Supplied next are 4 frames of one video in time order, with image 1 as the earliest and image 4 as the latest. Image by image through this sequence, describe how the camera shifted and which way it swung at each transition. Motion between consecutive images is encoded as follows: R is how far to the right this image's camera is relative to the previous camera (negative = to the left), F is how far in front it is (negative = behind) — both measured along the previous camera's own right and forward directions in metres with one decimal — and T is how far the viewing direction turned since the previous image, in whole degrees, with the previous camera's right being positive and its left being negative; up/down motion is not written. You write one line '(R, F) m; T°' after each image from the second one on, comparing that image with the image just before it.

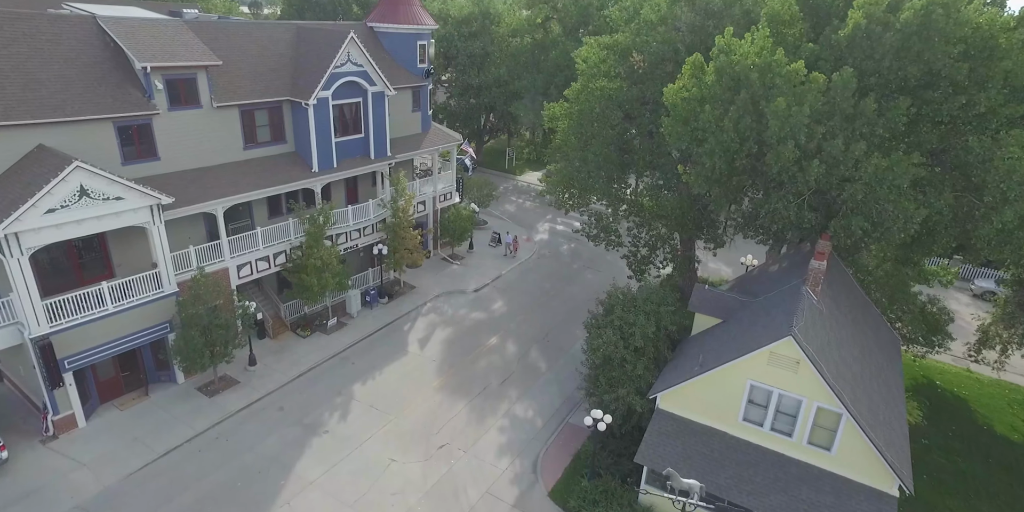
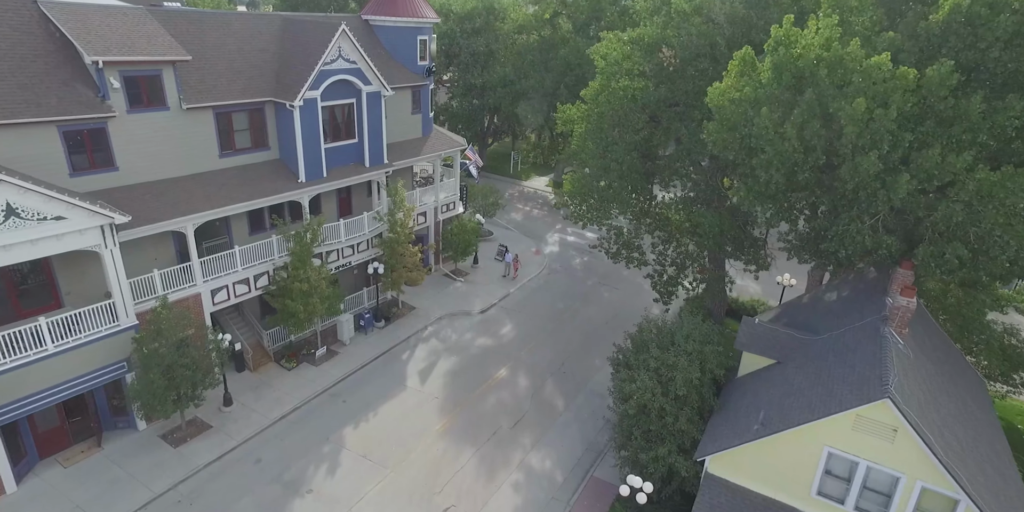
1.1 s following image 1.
(-0.5, +2.9) m; 0°
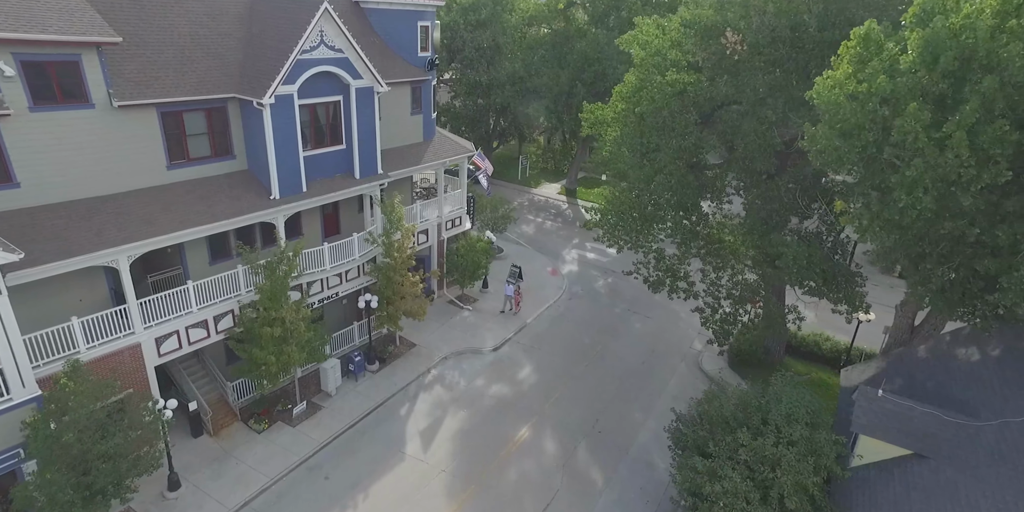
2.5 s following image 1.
(-0.8, +4.4) m; 0°
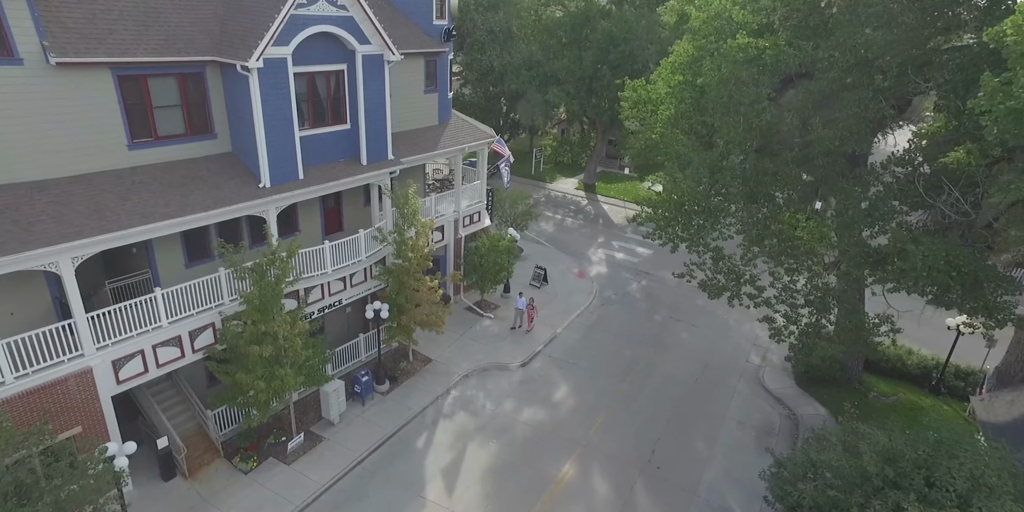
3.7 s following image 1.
(-1.1, +3.3) m; 0°
